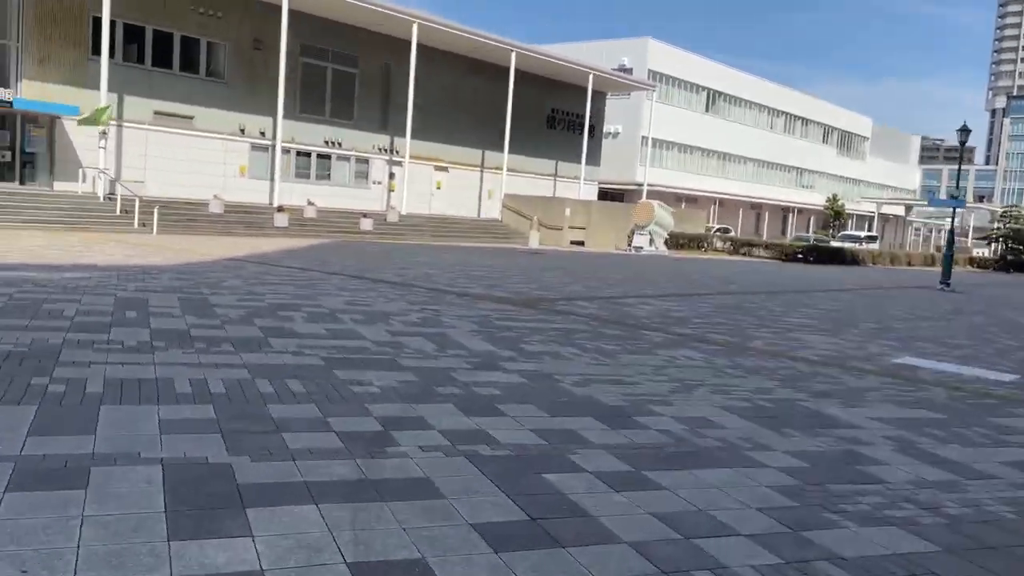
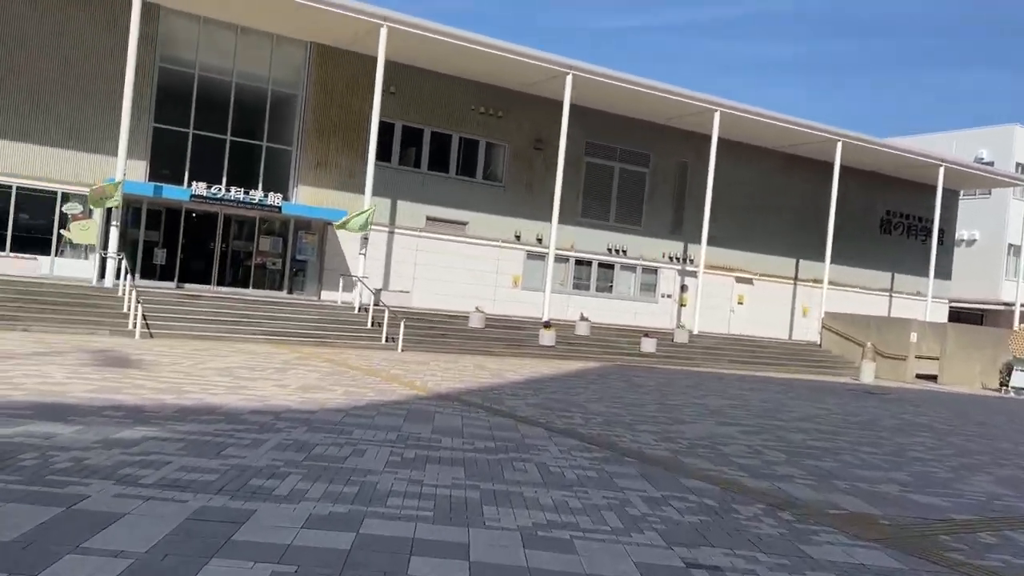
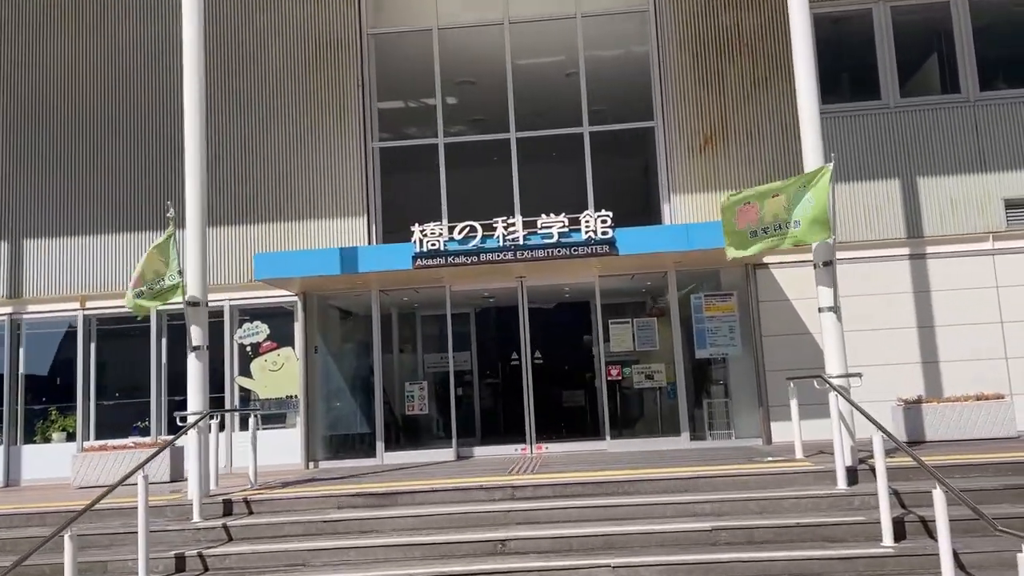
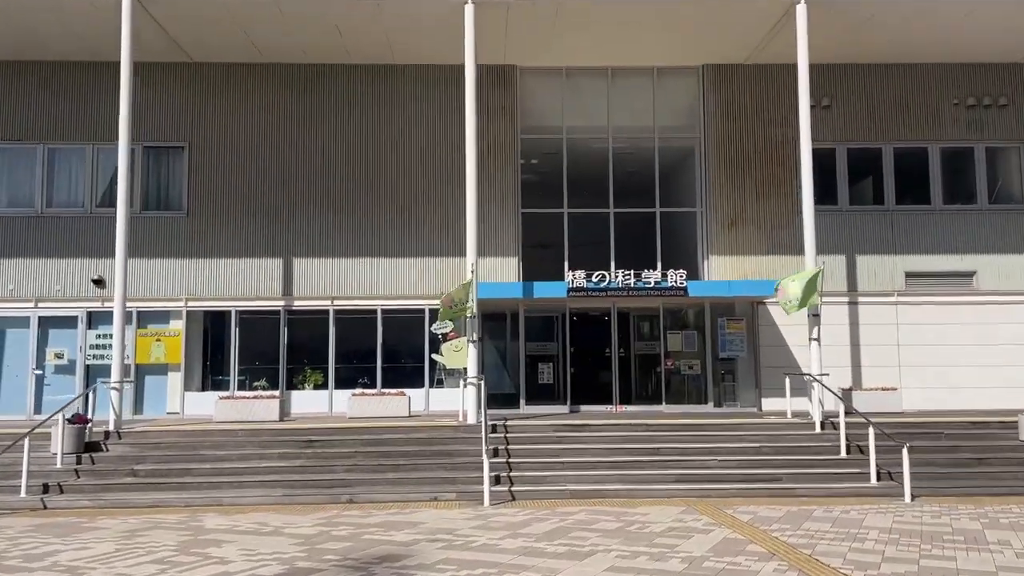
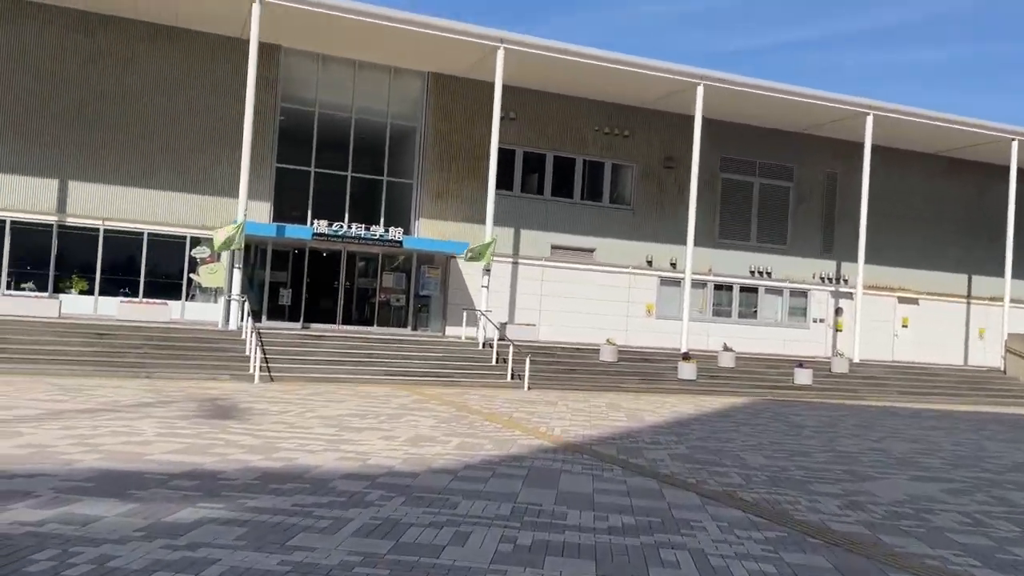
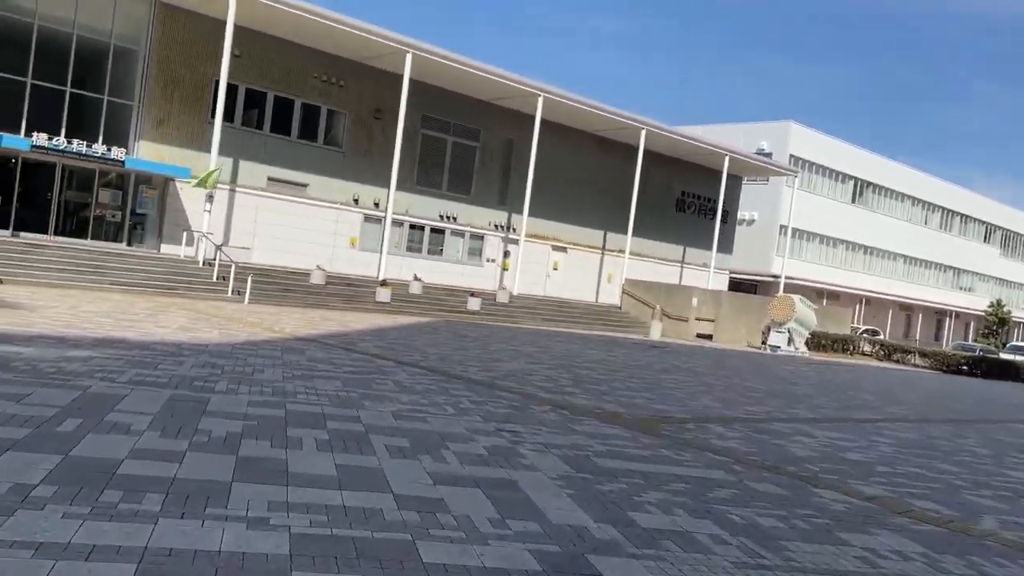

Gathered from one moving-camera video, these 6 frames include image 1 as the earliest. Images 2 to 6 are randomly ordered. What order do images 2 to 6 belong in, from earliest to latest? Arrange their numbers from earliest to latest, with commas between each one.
6, 2, 5, 4, 3
